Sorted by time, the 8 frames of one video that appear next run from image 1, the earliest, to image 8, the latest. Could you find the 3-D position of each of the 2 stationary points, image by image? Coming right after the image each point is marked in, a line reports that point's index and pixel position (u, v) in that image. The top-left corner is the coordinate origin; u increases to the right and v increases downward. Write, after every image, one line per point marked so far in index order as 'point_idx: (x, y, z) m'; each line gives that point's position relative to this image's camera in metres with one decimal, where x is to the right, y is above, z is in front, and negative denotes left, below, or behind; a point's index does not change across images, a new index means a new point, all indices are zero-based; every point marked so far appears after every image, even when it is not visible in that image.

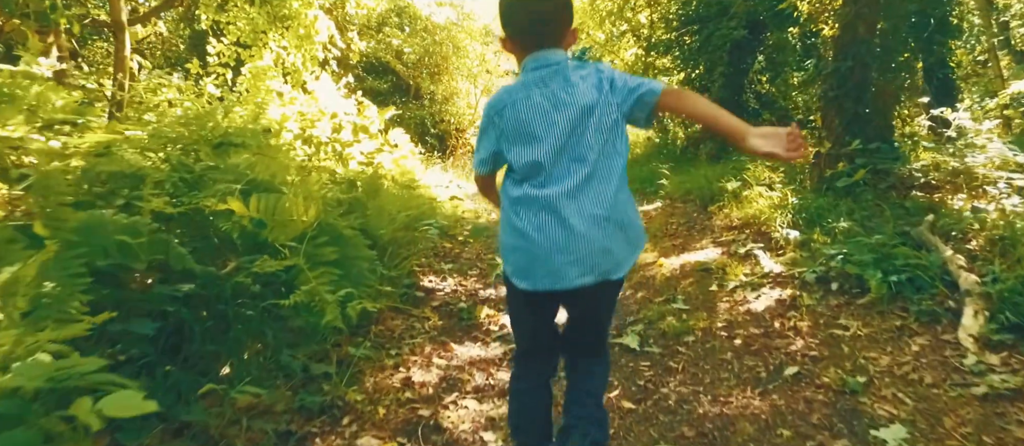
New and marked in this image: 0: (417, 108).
0: (-2.5, +3.2, +19.8) m
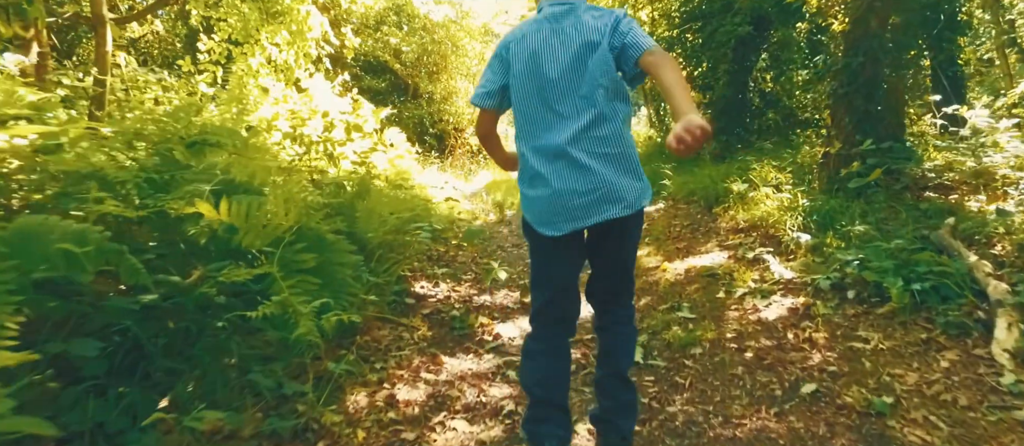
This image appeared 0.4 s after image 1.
0: (-2.6, +3.2, +19.6) m
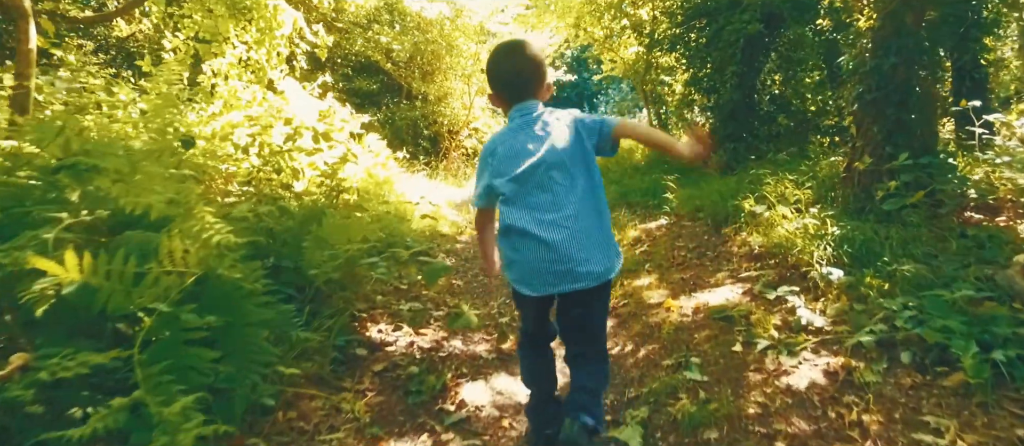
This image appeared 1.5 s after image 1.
0: (-2.7, +3.0, +18.8) m
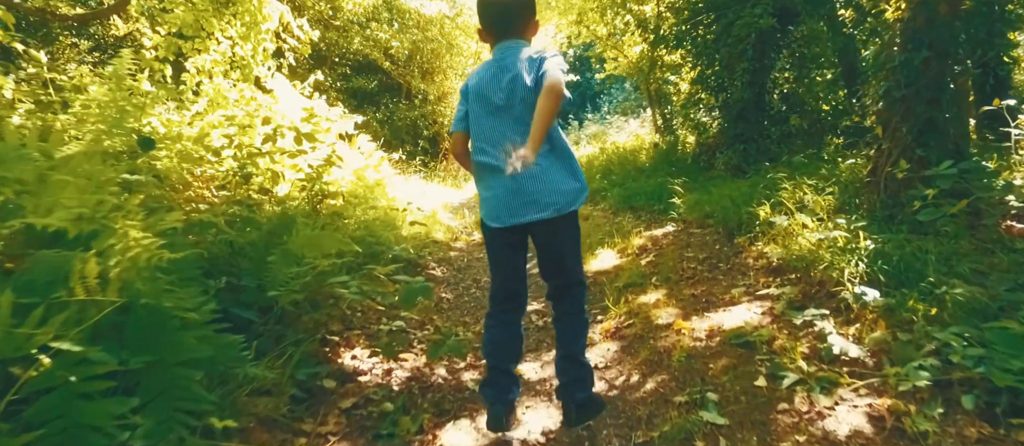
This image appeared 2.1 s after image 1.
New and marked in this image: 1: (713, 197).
0: (-2.7, +2.9, +18.4) m
1: (+1.9, +0.2, +6.7) m
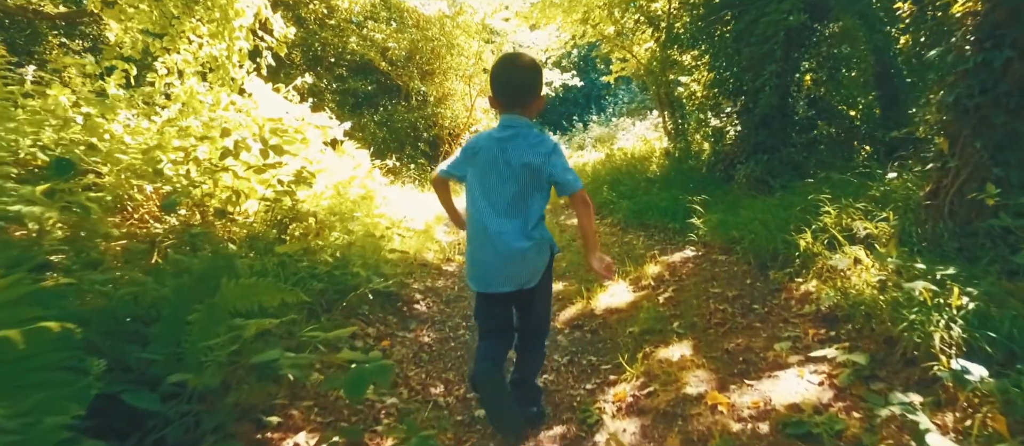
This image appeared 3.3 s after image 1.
0: (-2.6, +2.7, +17.6) m
1: (+1.9, 0.0, +5.9) m
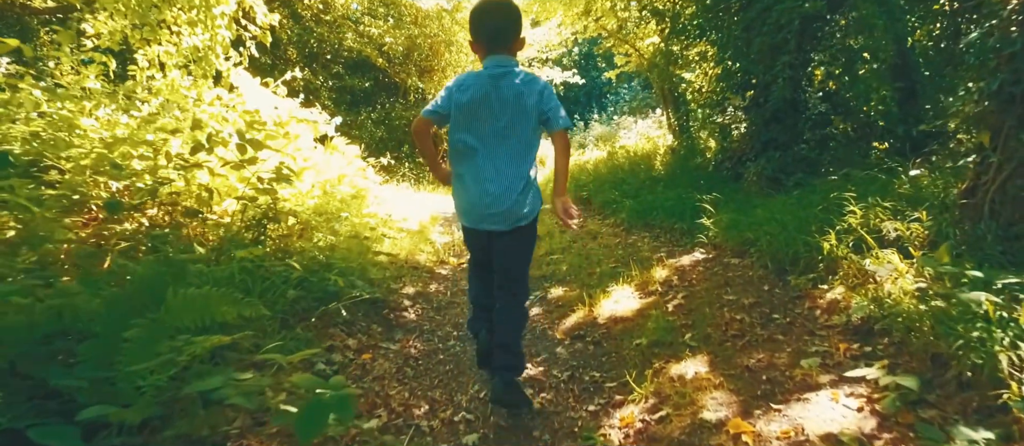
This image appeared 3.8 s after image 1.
0: (-2.6, +2.7, +17.2) m
1: (+1.8, 0.0, +5.4) m
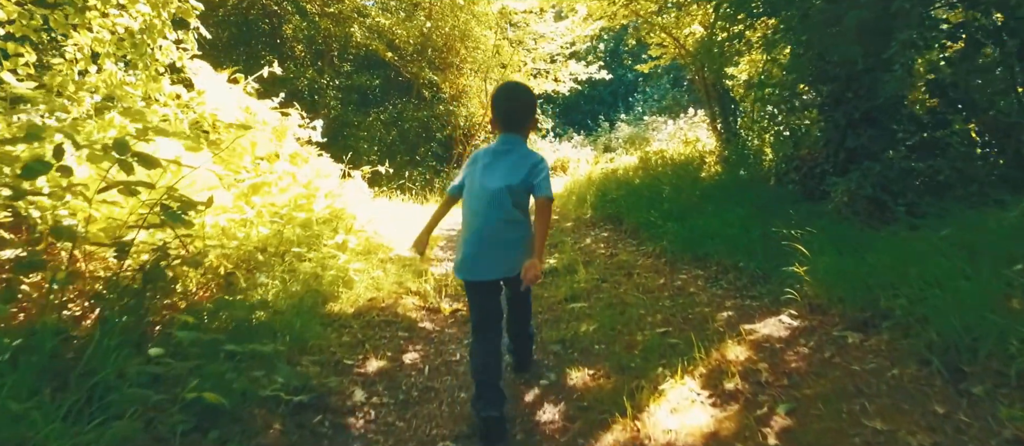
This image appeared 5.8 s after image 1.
0: (-2.2, +2.4, +15.5) m
1: (+1.9, -0.2, +3.7) m
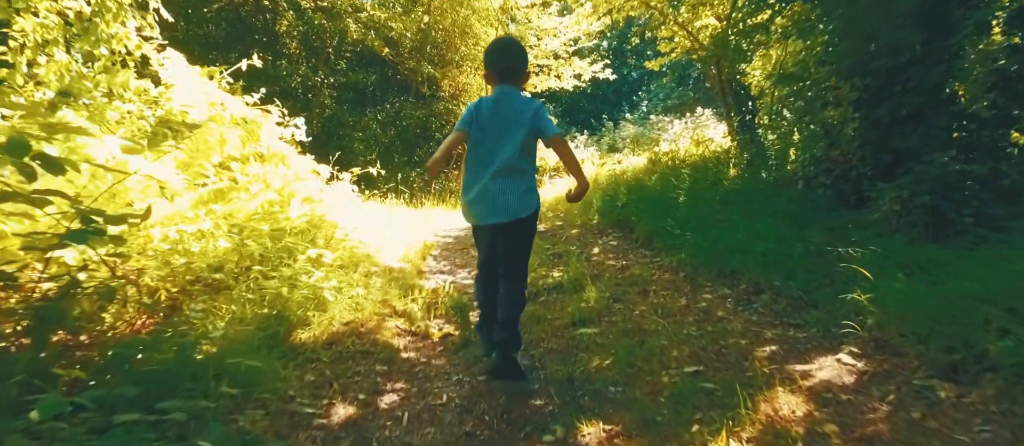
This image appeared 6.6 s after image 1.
0: (-2.2, +2.4, +14.8) m
1: (+1.8, -0.3, +2.9) m
